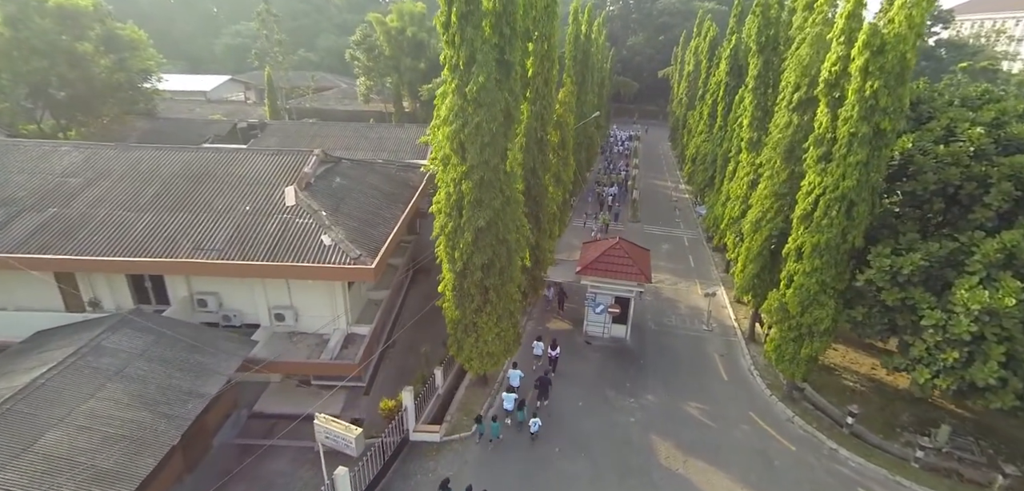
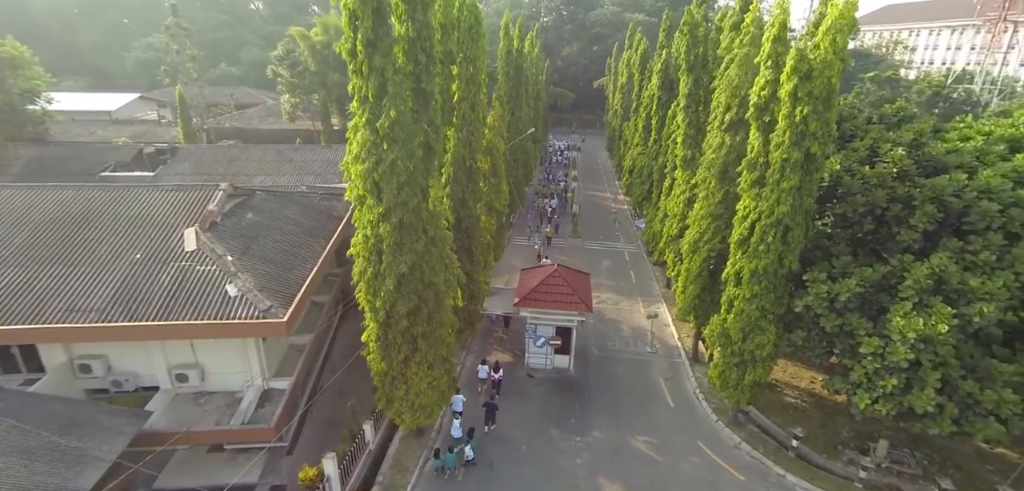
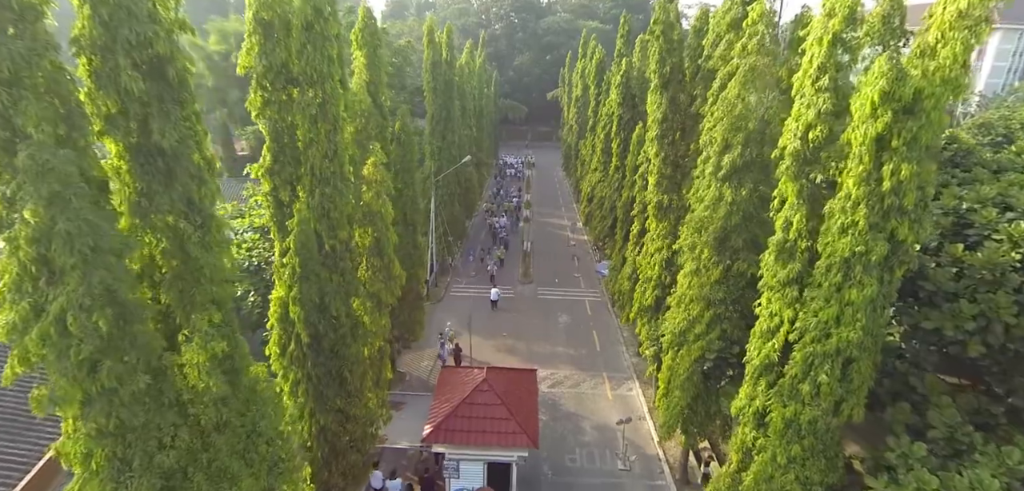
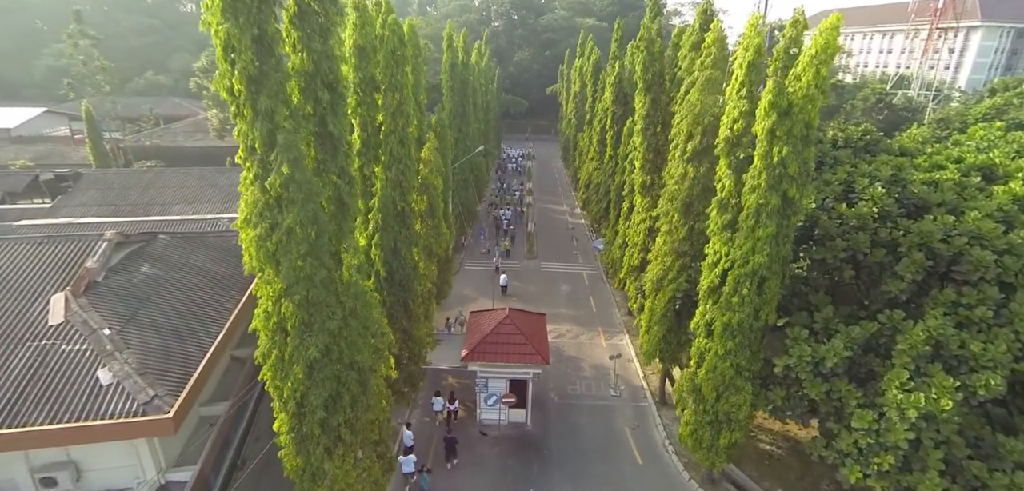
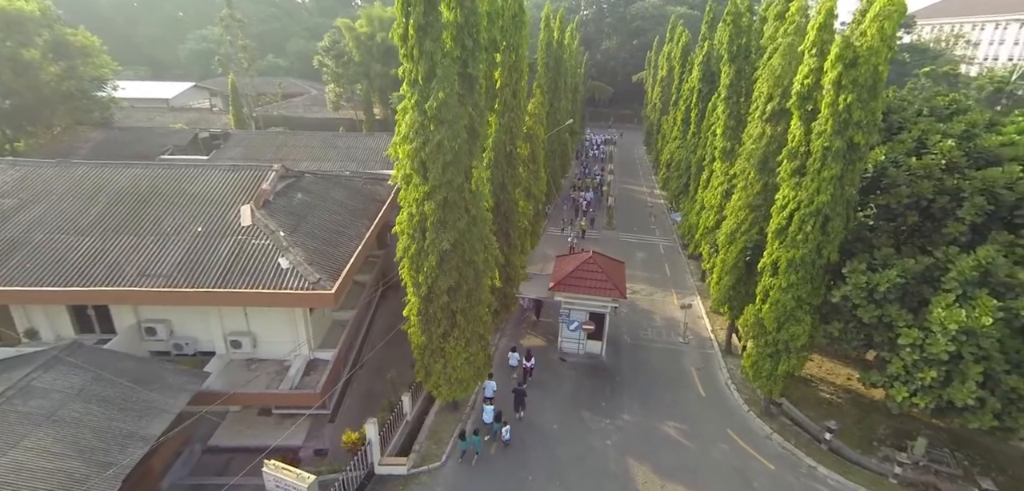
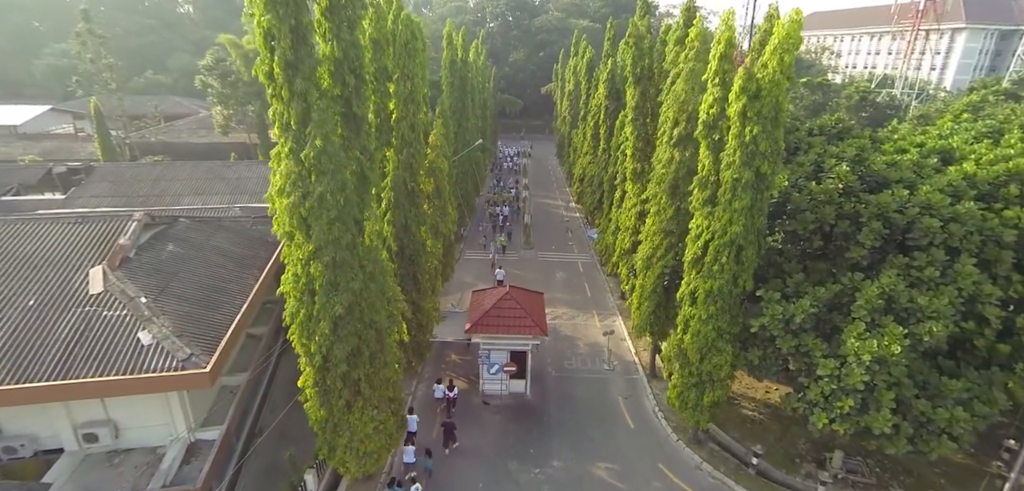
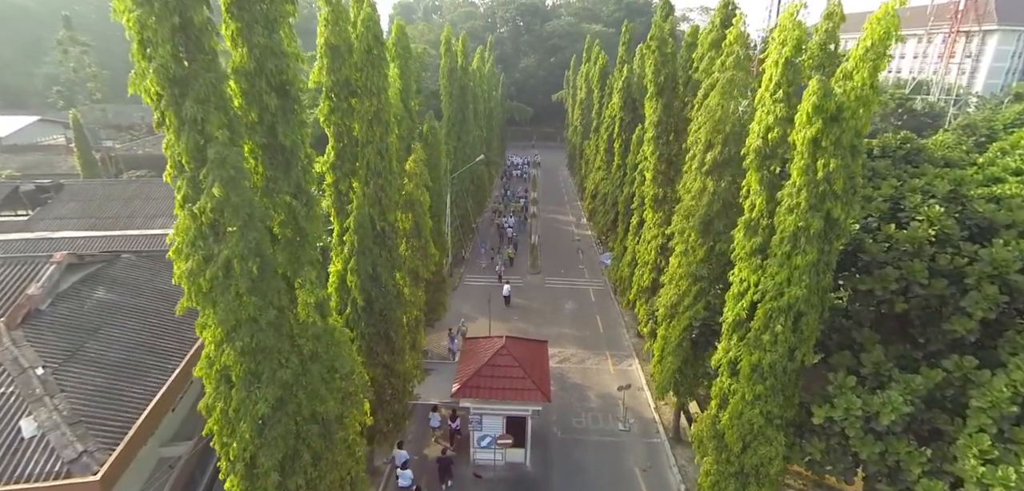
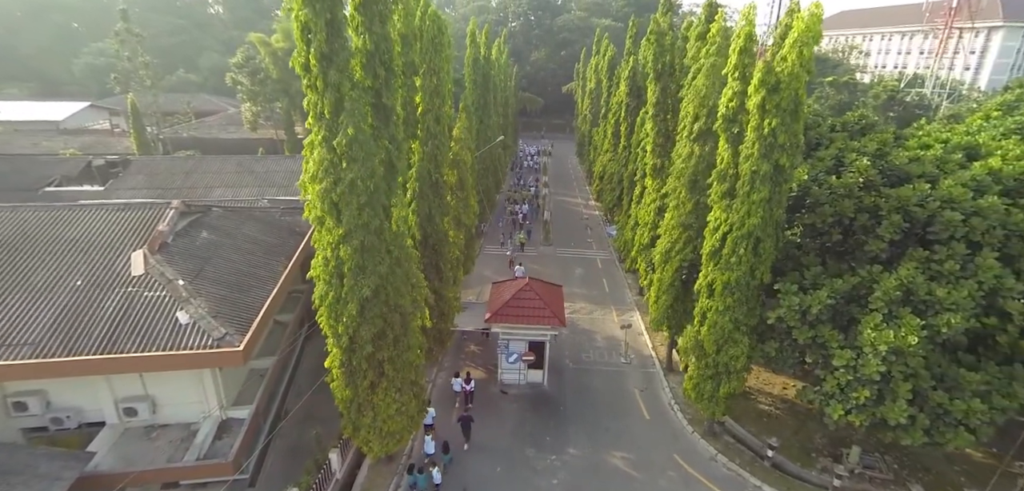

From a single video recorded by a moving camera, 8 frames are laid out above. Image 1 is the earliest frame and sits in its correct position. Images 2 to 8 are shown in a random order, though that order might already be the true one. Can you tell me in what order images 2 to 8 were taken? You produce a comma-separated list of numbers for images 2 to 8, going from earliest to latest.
5, 2, 8, 6, 4, 7, 3
